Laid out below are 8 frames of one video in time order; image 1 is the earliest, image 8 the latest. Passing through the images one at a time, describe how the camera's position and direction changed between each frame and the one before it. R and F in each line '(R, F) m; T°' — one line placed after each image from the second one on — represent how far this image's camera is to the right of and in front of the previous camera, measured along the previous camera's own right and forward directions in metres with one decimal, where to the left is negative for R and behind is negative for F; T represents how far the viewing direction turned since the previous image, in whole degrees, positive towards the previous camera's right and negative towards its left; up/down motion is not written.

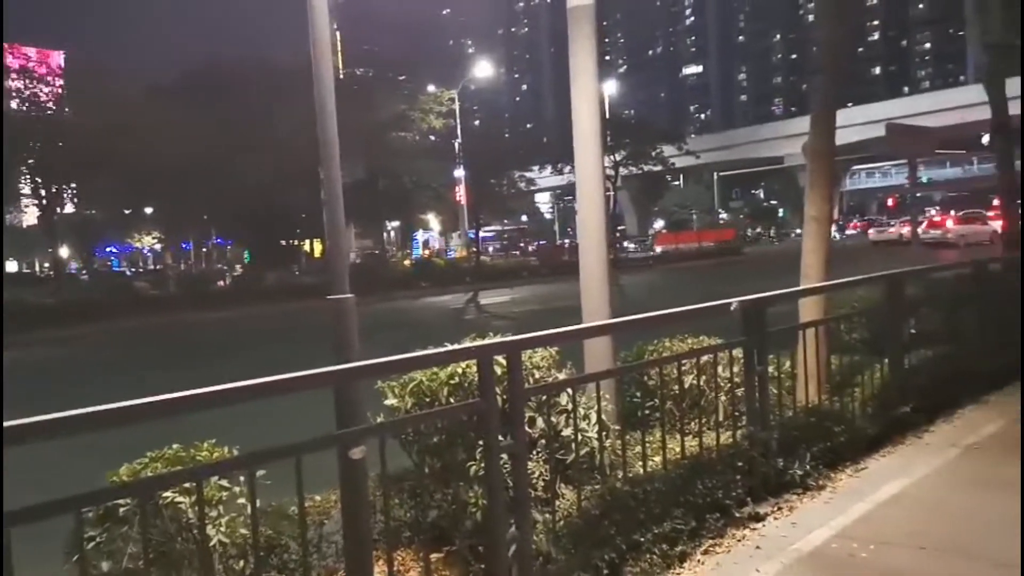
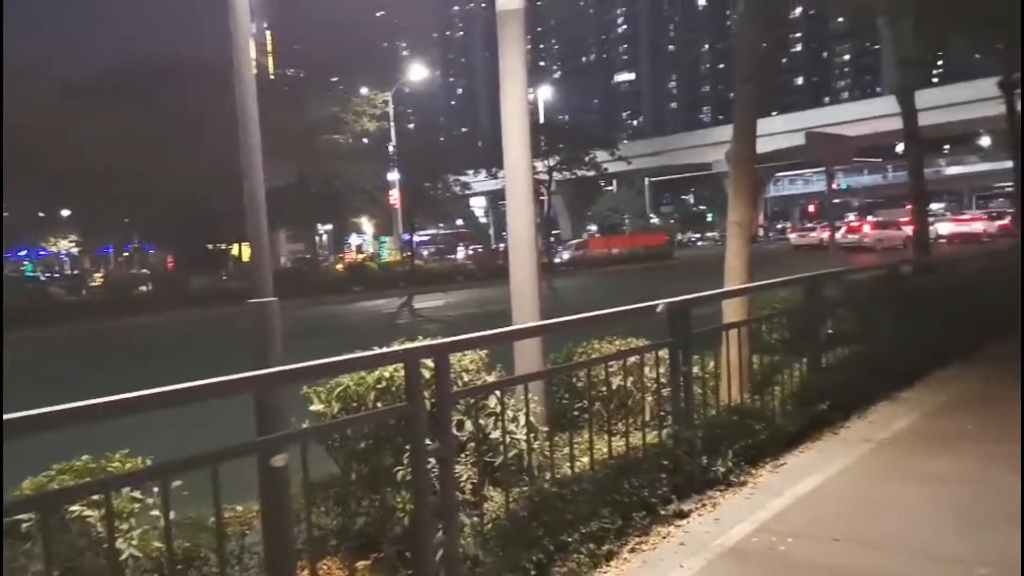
(+0.1, 0.0) m; +5°
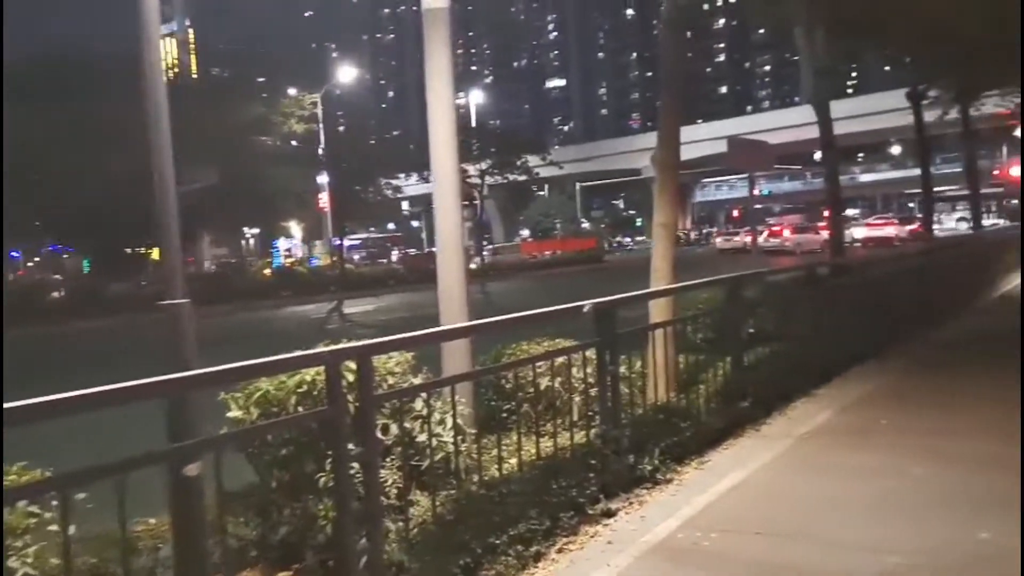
(0.0, 0.0) m; +5°
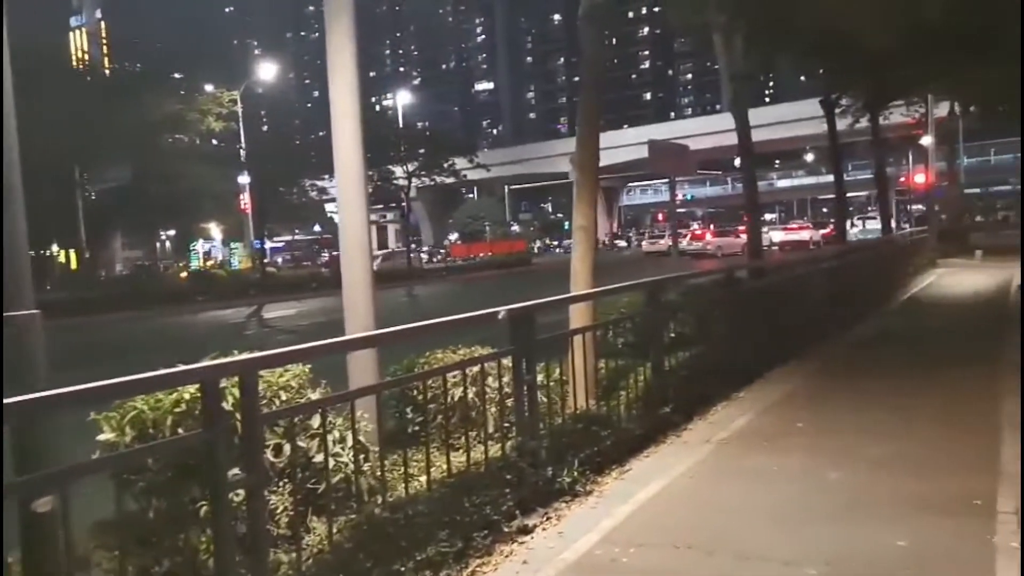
(+0.1, +0.3) m; +5°
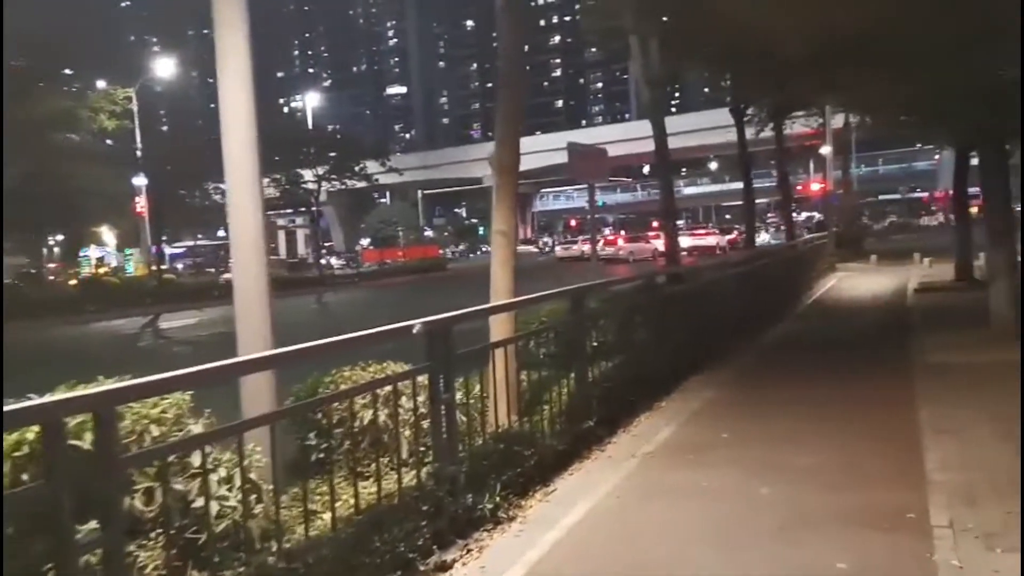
(0.0, +0.5) m; +7°
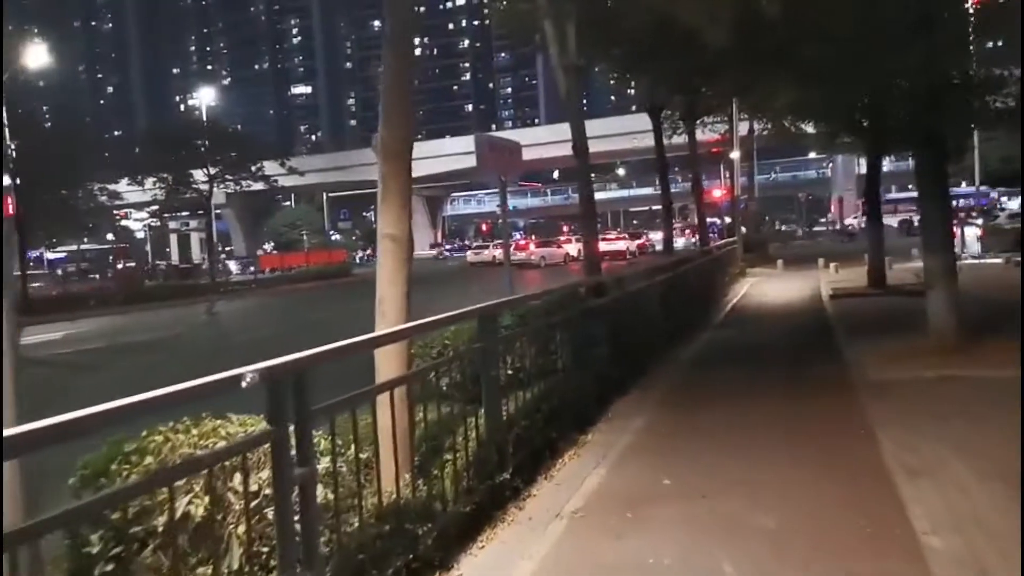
(+0.1, +1.6) m; +7°
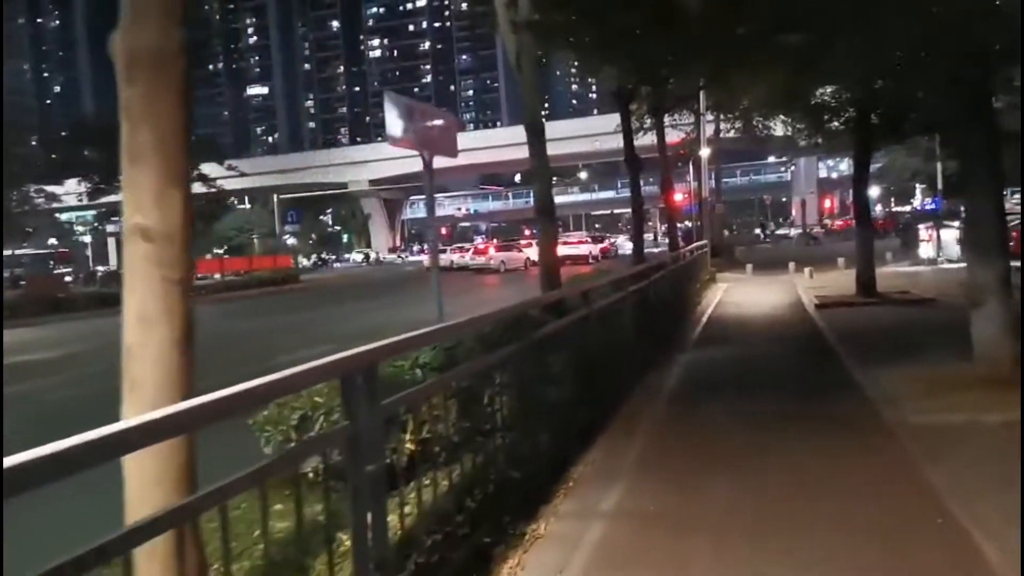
(+0.4, +2.6) m; +3°
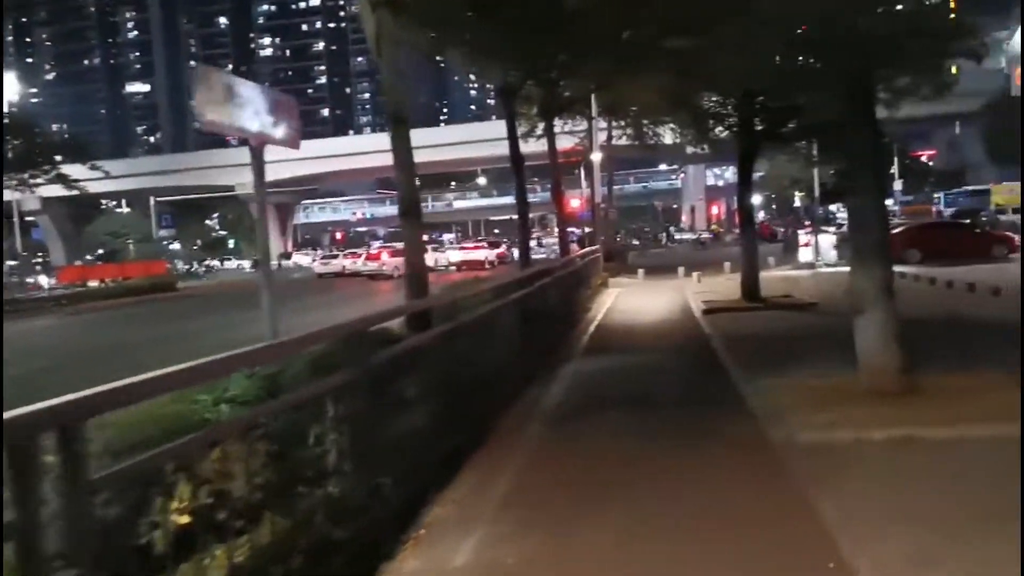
(+0.5, +0.9) m; +8°
